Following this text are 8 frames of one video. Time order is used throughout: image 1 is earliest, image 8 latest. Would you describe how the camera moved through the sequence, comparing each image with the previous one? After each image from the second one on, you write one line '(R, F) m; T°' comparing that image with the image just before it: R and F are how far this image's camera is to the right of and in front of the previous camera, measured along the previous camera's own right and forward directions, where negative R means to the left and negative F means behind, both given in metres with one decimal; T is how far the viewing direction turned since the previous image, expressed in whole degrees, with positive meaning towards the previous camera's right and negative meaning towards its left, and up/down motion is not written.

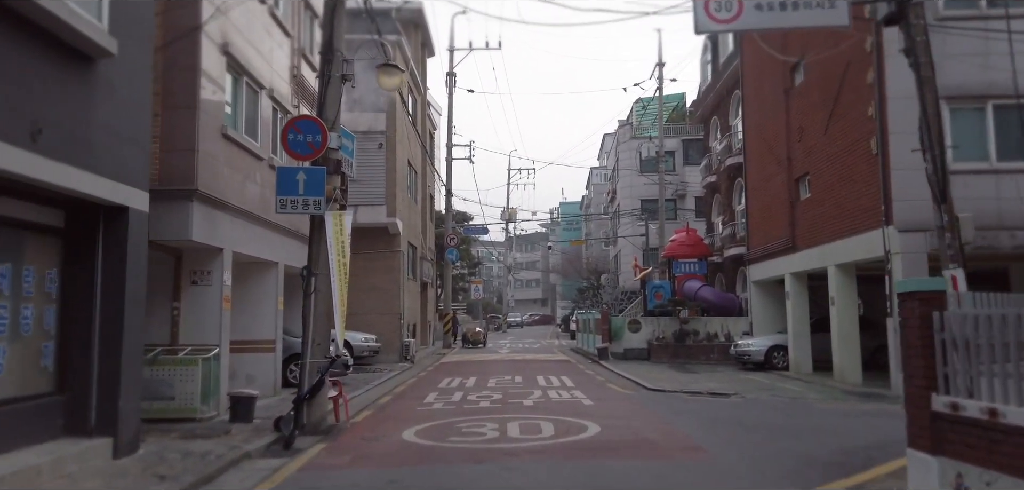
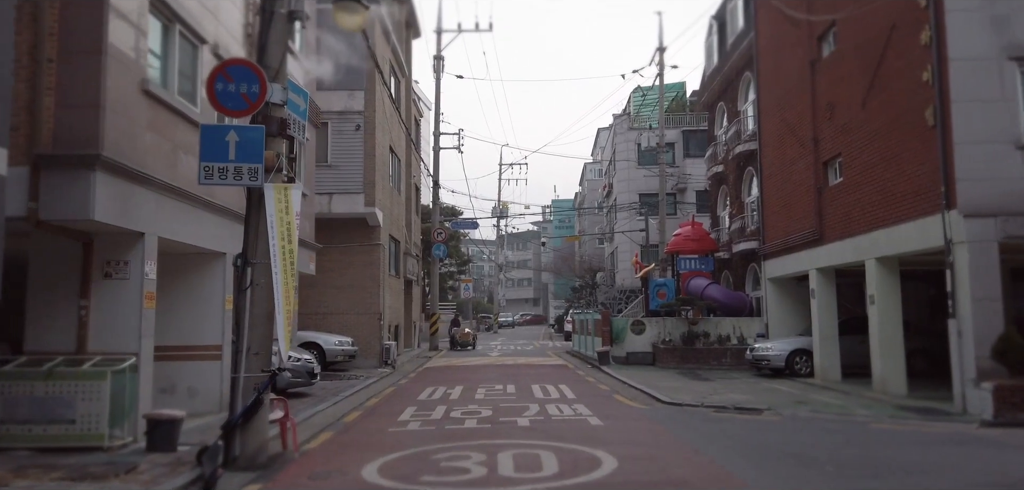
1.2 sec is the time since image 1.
(0.0, +2.3) m; +1°
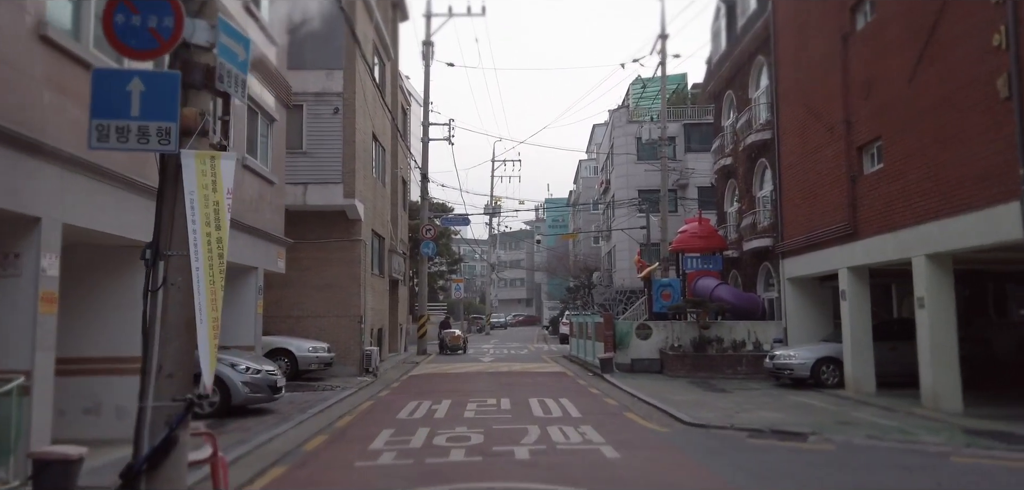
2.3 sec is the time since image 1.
(-0.1, +2.0) m; +1°
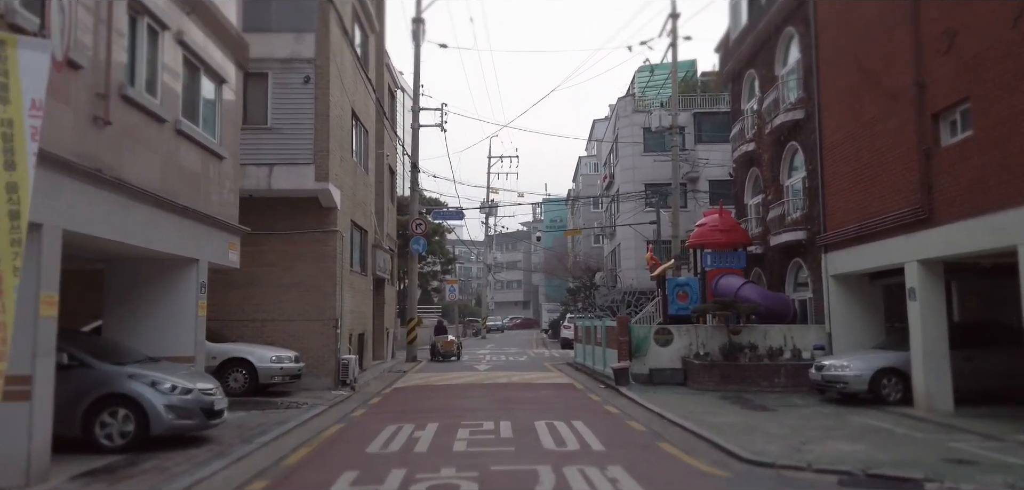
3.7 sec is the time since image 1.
(-0.1, +2.8) m; 0°
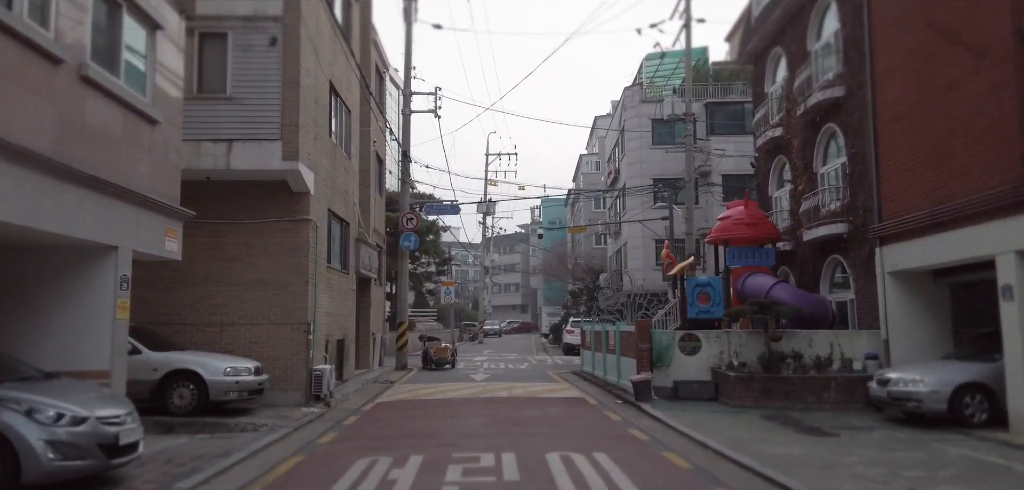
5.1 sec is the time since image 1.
(-0.1, +2.5) m; 0°
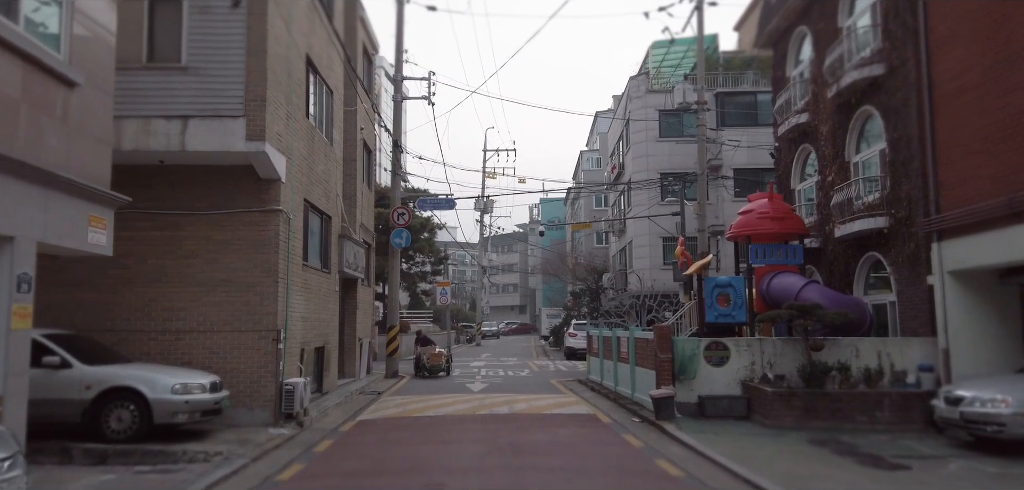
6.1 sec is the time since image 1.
(-0.1, +2.0) m; 0°
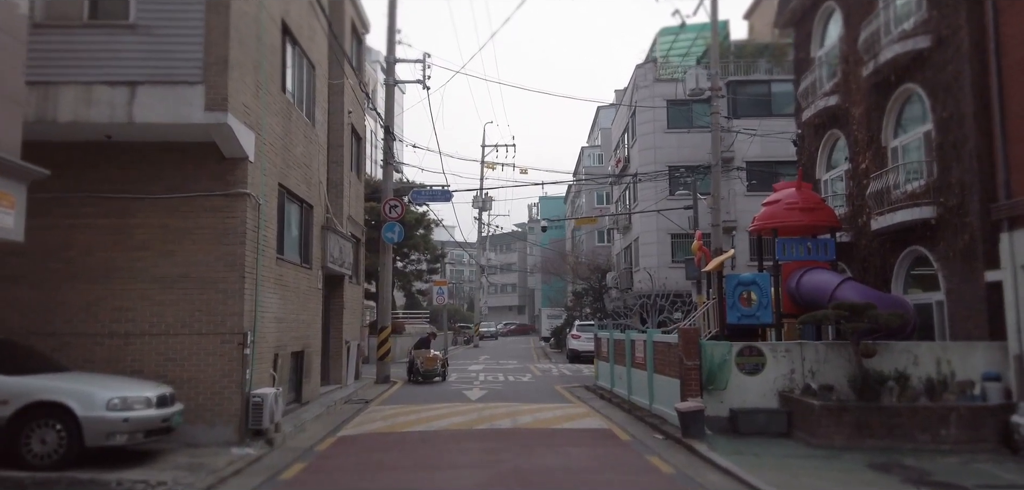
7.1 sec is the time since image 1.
(-0.1, +1.8) m; 0°
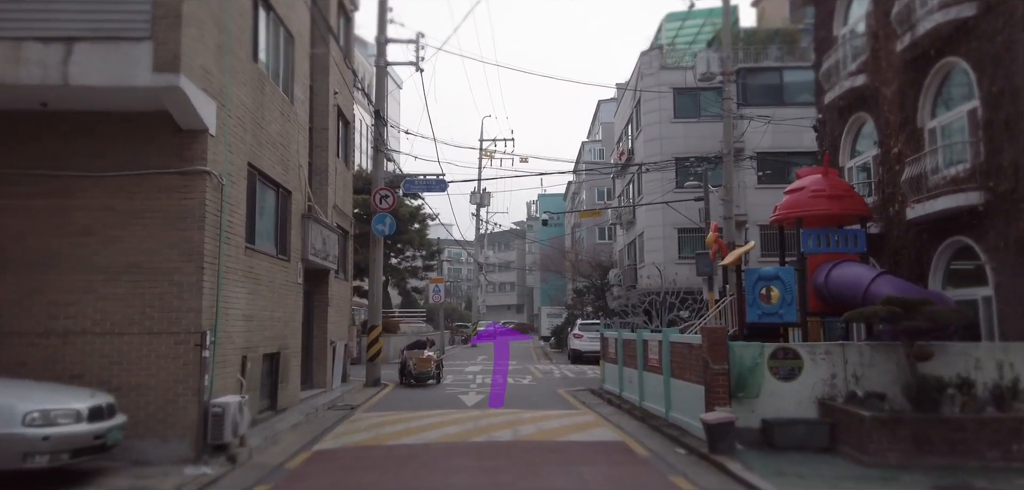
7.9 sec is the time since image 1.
(0.0, +1.5) m; 0°
